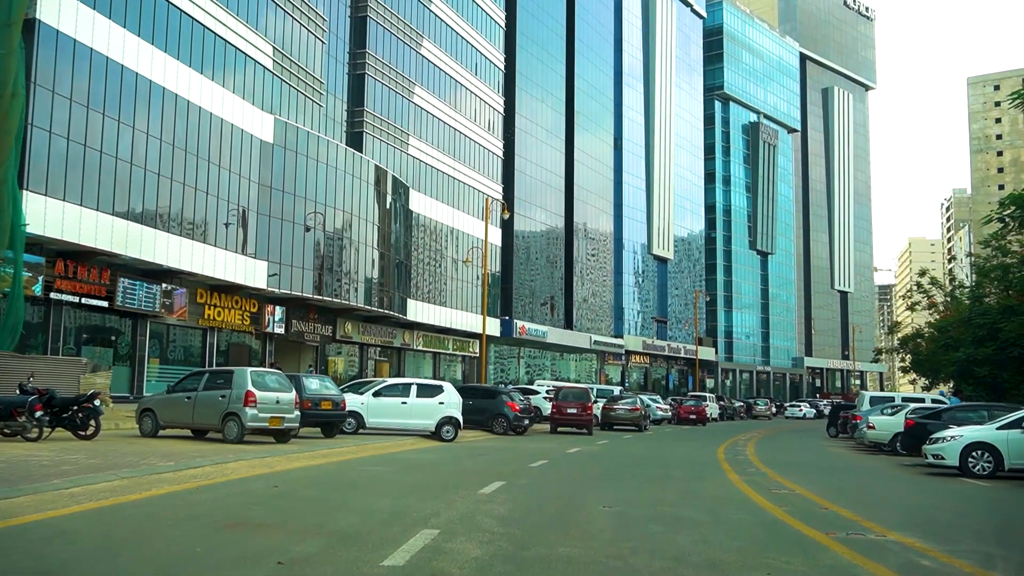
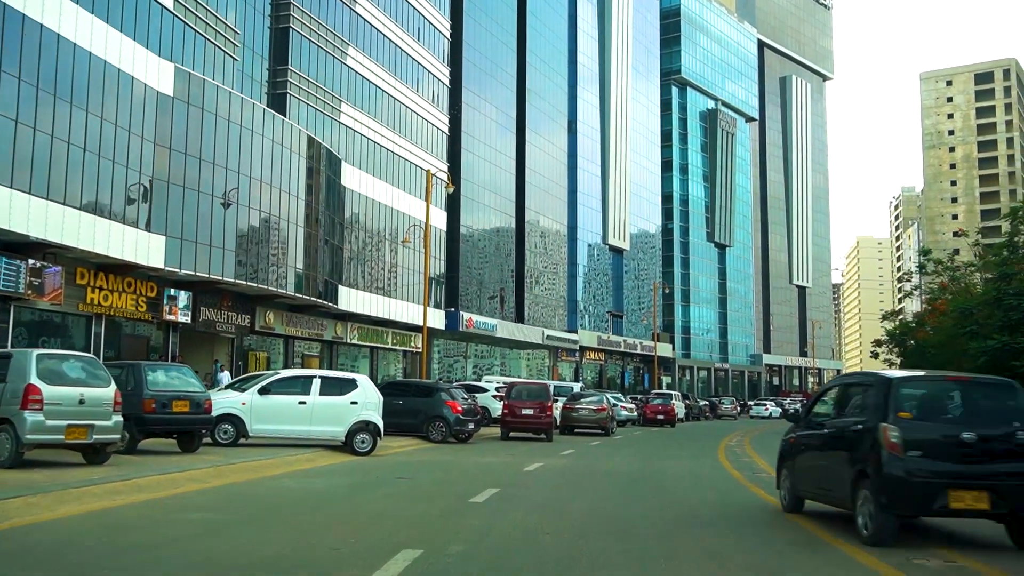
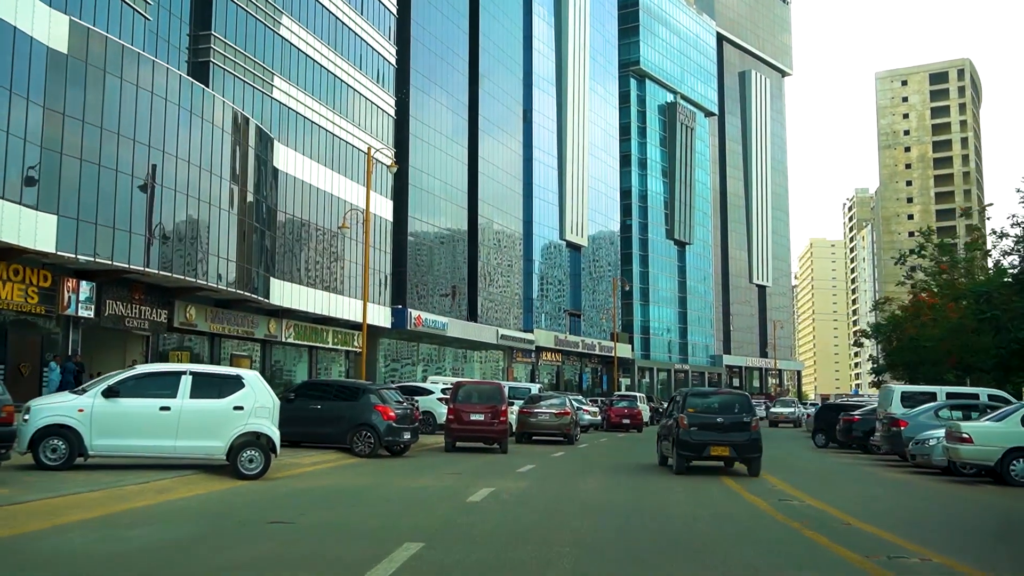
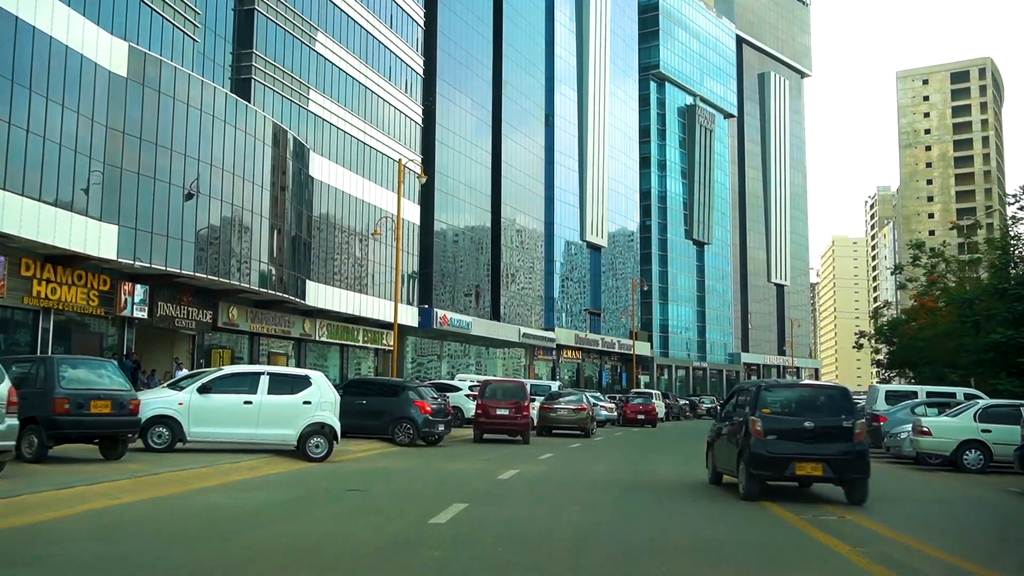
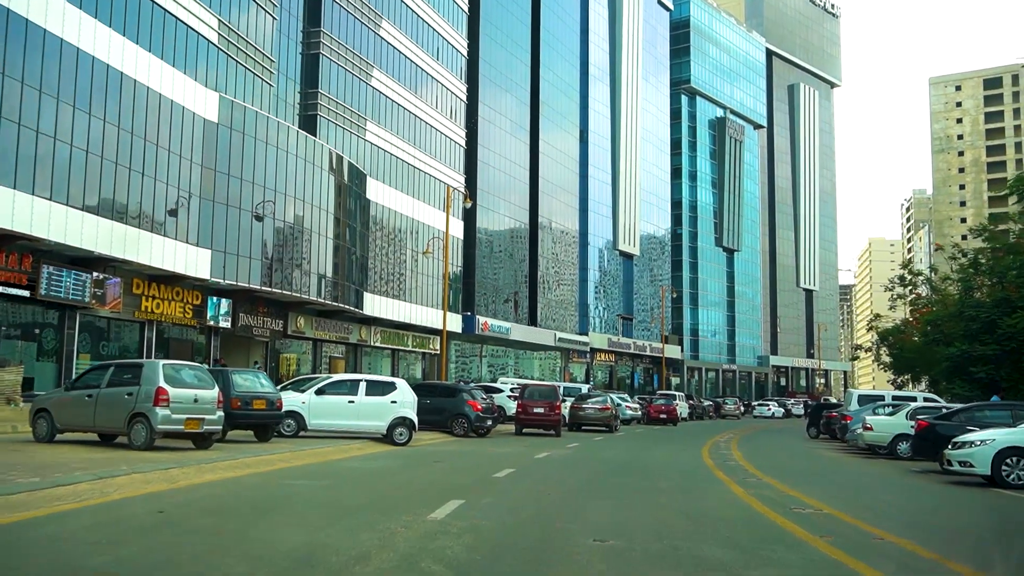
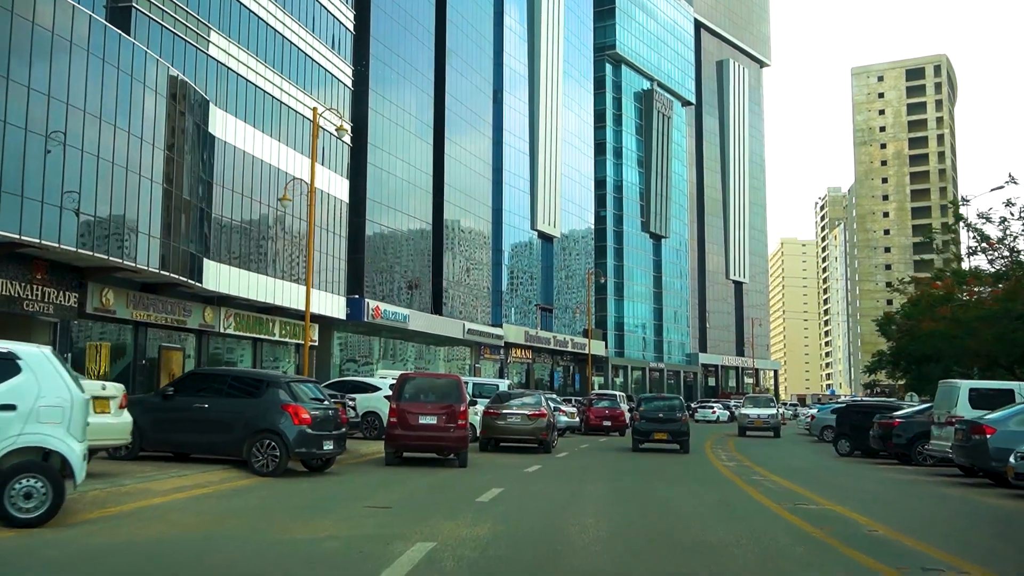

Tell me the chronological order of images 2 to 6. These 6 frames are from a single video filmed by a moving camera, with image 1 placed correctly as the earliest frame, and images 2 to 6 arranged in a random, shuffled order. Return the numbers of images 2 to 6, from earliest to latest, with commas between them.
5, 2, 4, 3, 6
